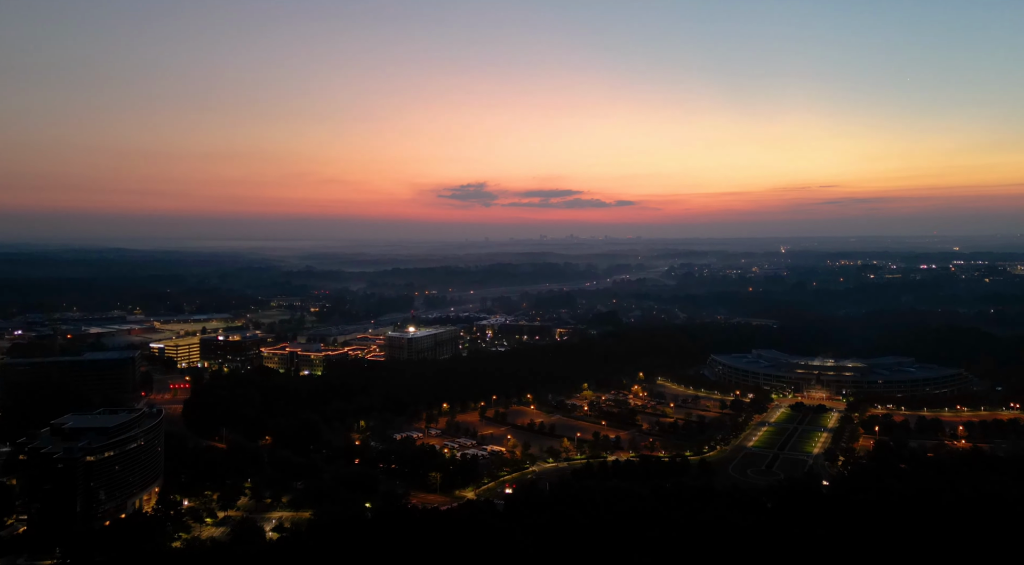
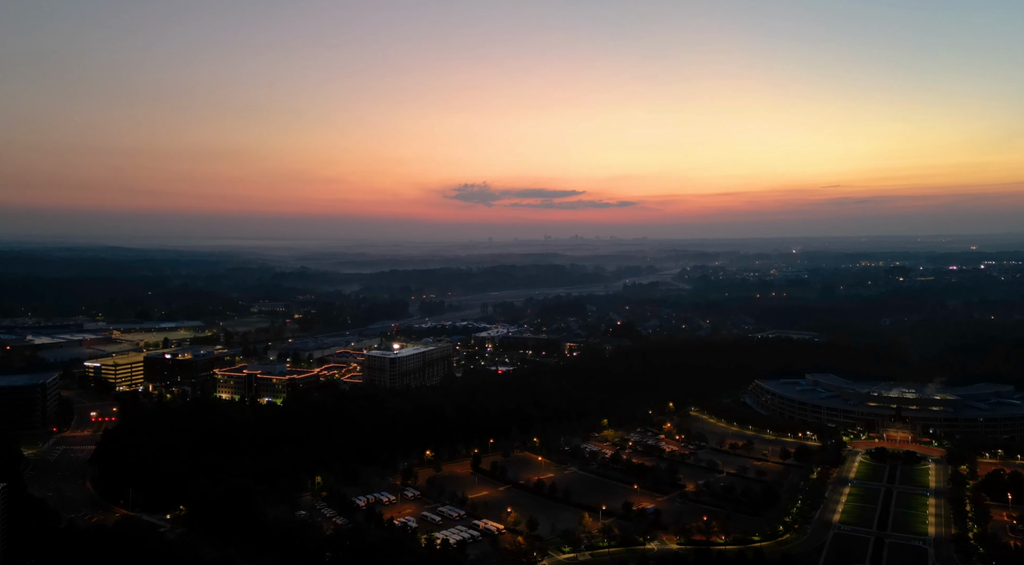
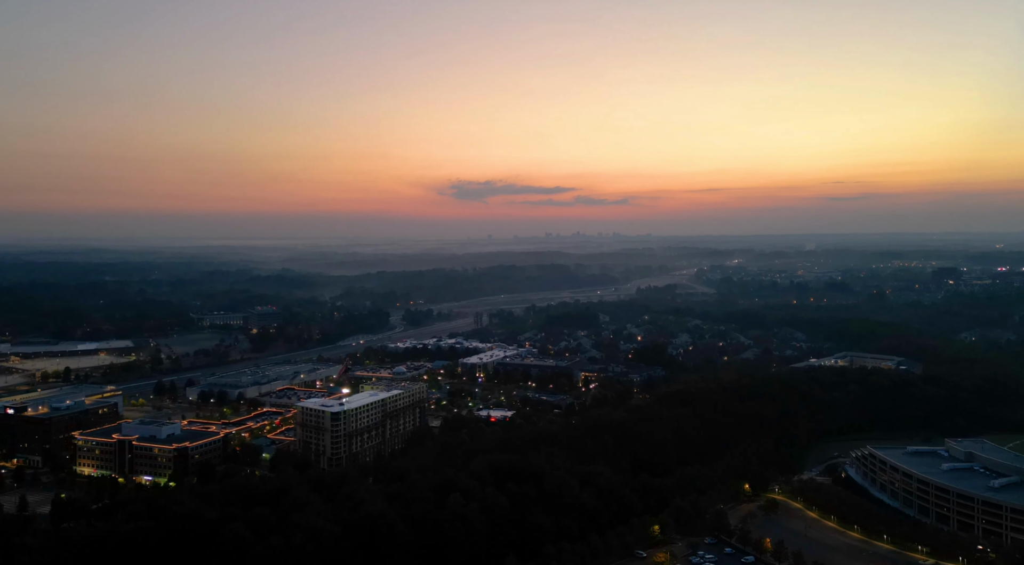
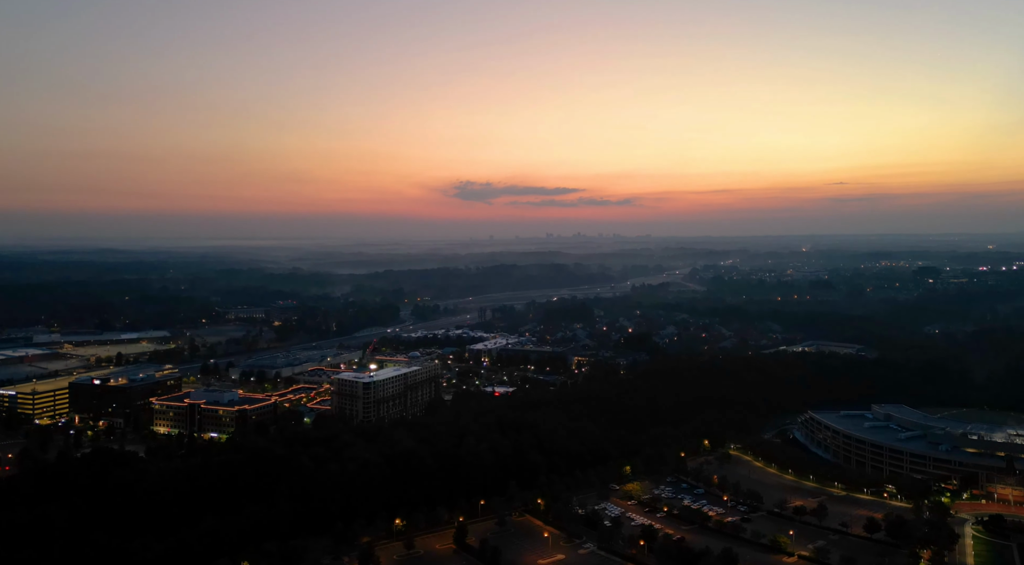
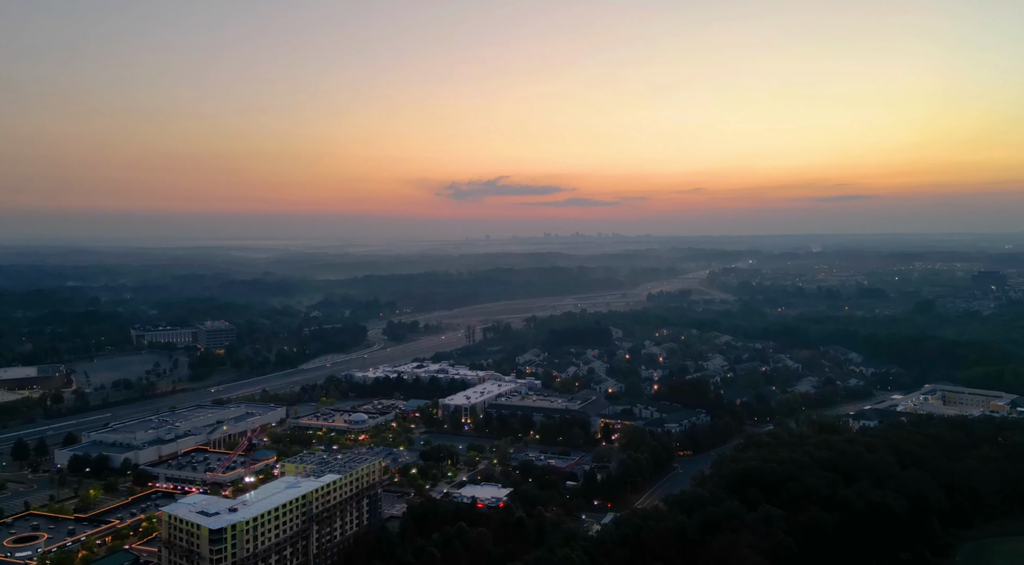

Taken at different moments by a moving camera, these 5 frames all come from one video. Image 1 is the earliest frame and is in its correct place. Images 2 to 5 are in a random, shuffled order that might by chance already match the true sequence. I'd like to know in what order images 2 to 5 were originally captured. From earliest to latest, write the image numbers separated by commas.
2, 4, 3, 5
